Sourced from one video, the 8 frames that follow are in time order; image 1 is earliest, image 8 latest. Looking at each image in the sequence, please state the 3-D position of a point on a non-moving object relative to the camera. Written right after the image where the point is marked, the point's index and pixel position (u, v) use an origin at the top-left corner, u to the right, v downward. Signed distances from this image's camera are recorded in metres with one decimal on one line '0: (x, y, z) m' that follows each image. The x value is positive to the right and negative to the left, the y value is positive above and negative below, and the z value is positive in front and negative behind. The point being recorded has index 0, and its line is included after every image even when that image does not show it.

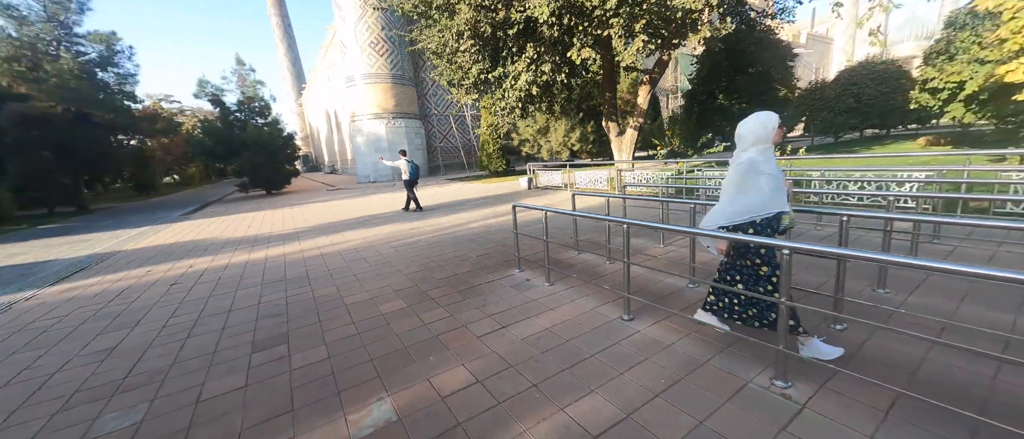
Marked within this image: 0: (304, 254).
0: (-3.3, -0.5, +5.4) m
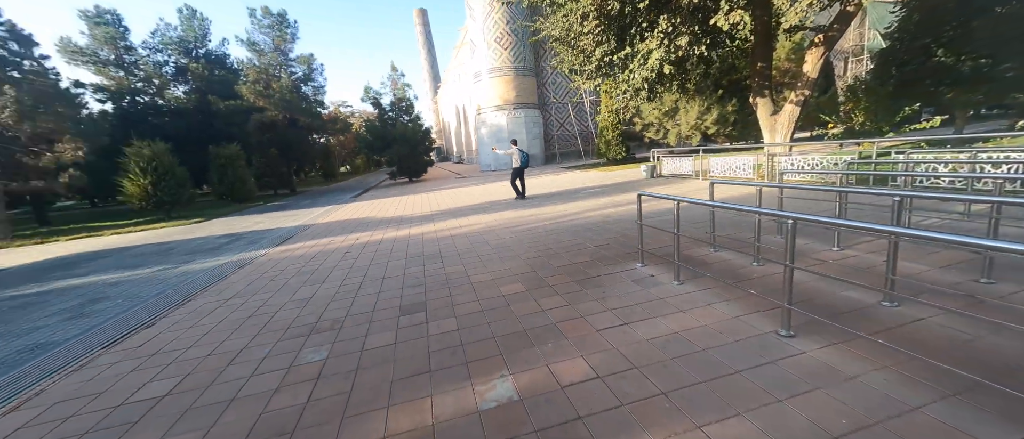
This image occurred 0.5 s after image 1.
0: (-1.3, -0.3, +6.2) m
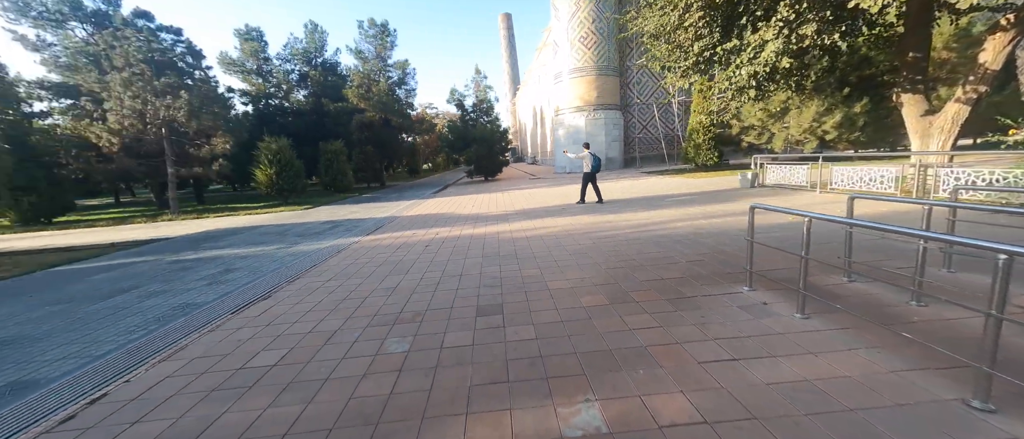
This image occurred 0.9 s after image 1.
0: (0.0, -0.3, +6.1) m
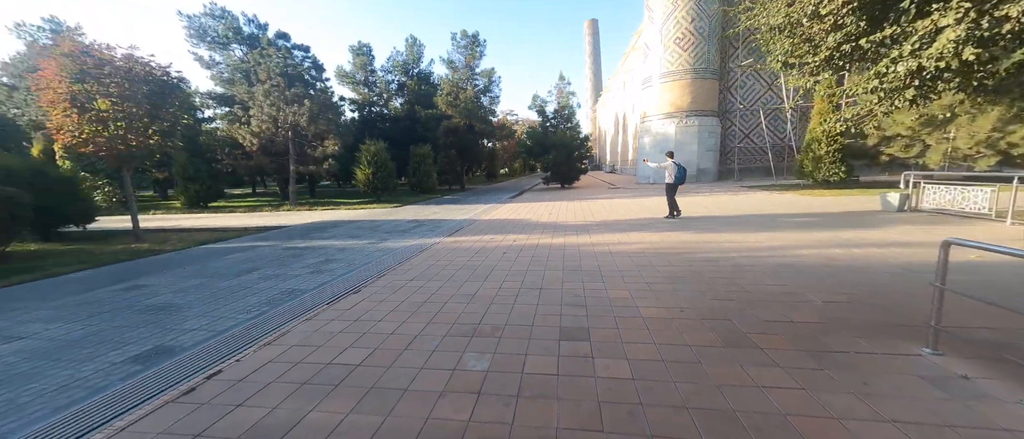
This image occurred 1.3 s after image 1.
0: (+1.4, -0.5, +5.8) m
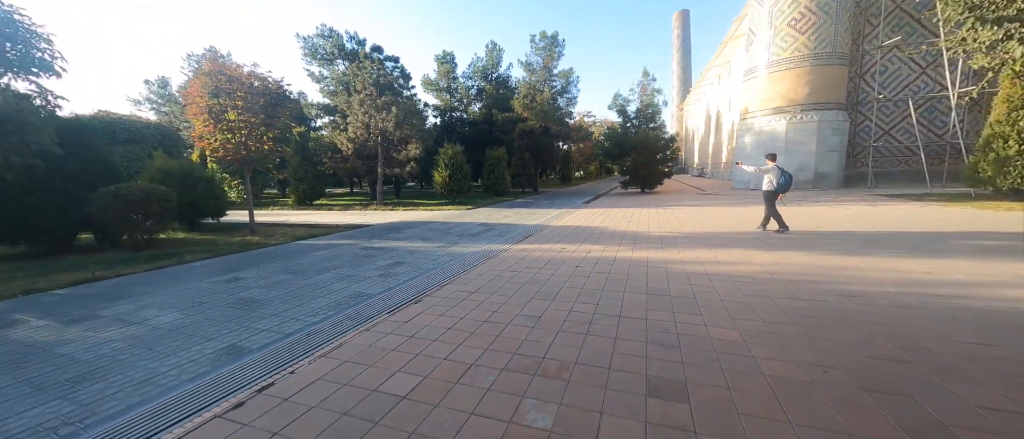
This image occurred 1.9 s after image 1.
0: (+2.4, -0.7, +4.9) m
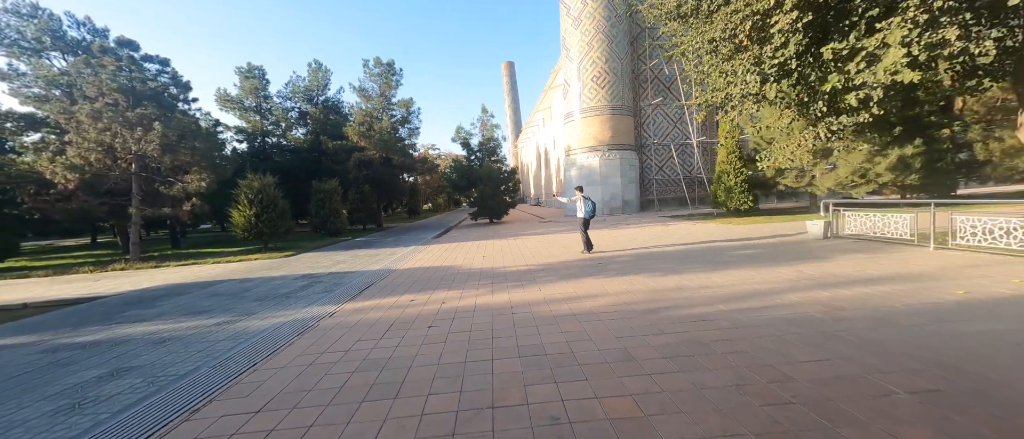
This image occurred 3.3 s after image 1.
0: (+0.5, -1.1, +4.4) m
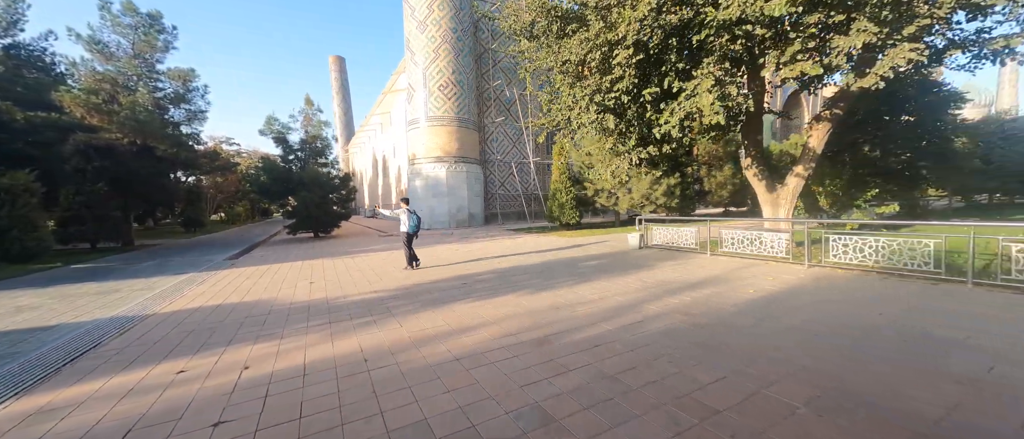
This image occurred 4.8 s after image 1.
0: (-0.9, -1.3, +3.3) m
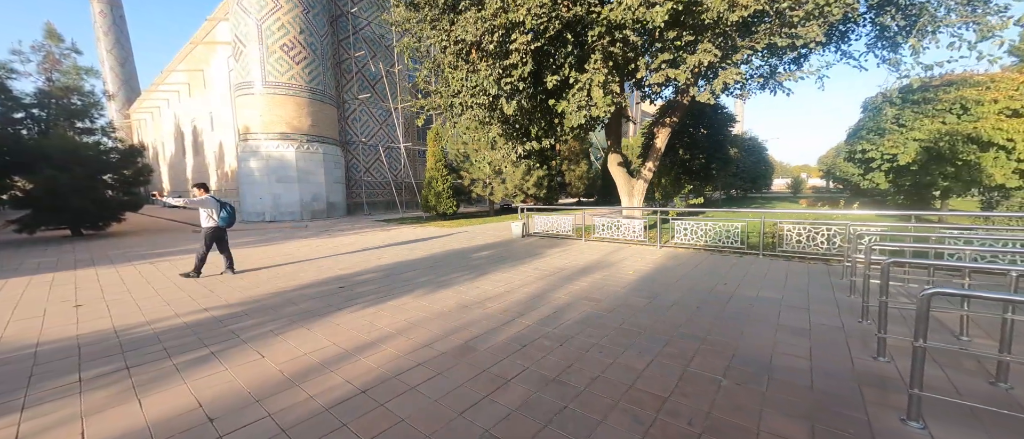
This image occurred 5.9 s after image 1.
0: (-1.5, -1.2, +2.4) m
